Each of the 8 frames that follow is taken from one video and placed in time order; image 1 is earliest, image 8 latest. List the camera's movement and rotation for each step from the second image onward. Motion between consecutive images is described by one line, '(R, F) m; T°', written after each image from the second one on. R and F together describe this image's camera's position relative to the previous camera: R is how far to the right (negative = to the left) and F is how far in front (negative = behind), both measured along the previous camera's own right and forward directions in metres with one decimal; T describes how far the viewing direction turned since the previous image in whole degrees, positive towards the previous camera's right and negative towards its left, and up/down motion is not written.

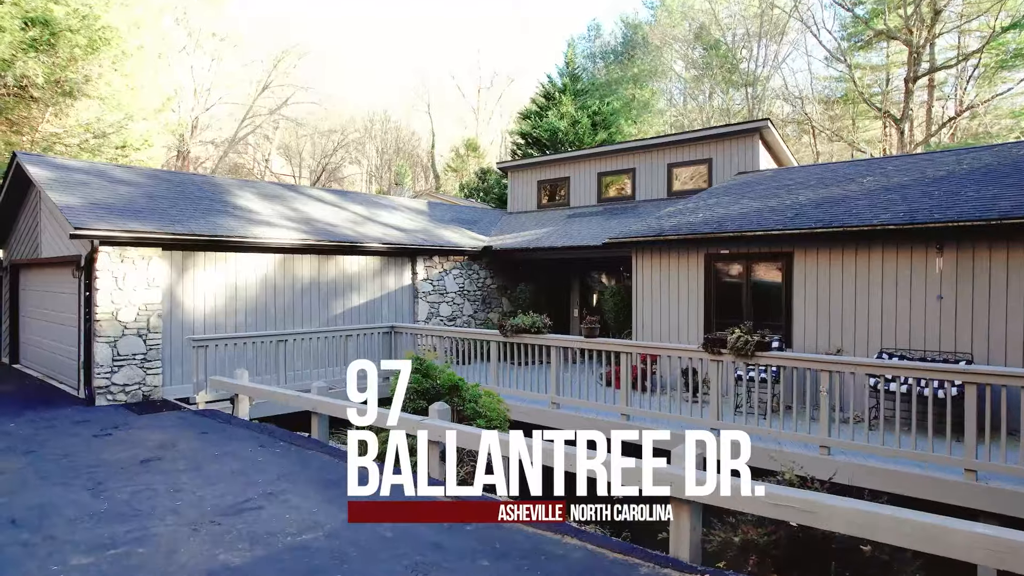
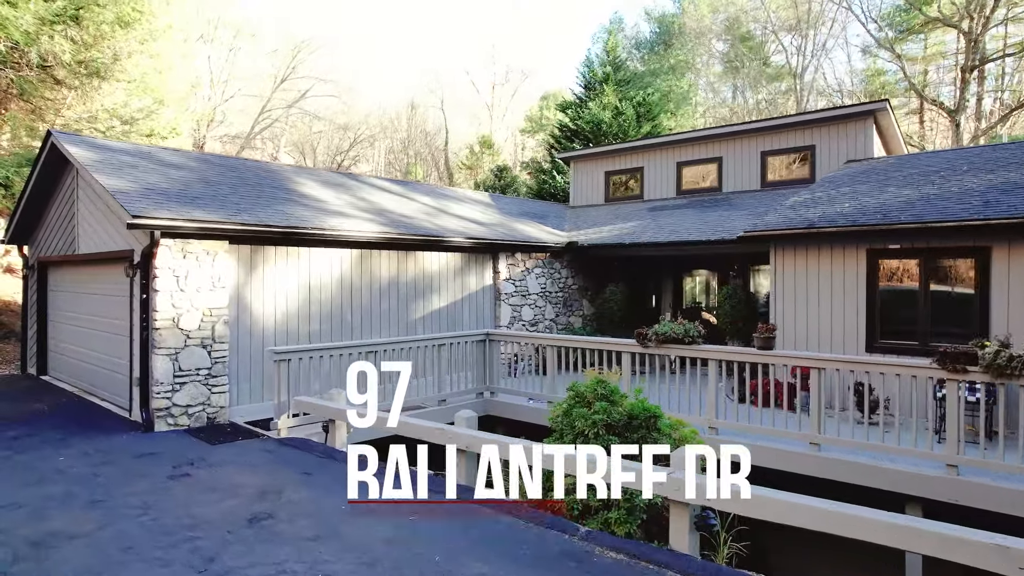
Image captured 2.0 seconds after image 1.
(-1.5, +1.3) m; 0°
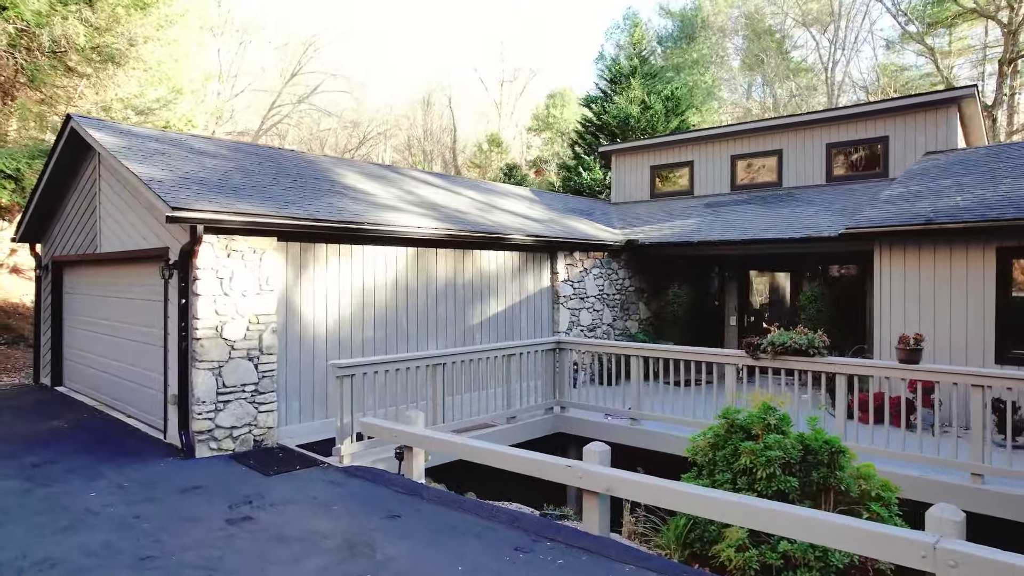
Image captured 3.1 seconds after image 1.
(-0.8, +0.9) m; 0°
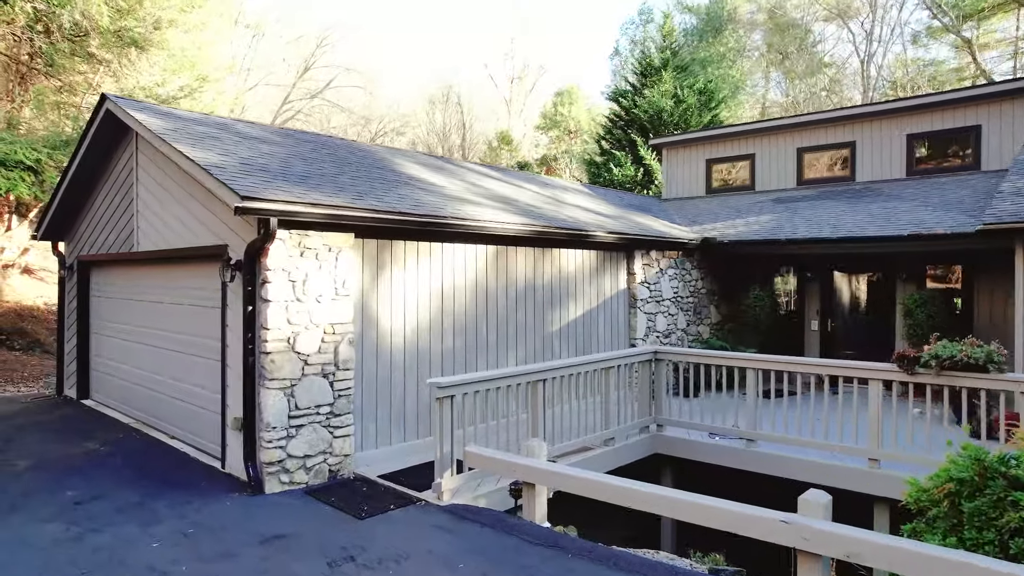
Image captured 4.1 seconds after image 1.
(-0.9, +0.9) m; 0°
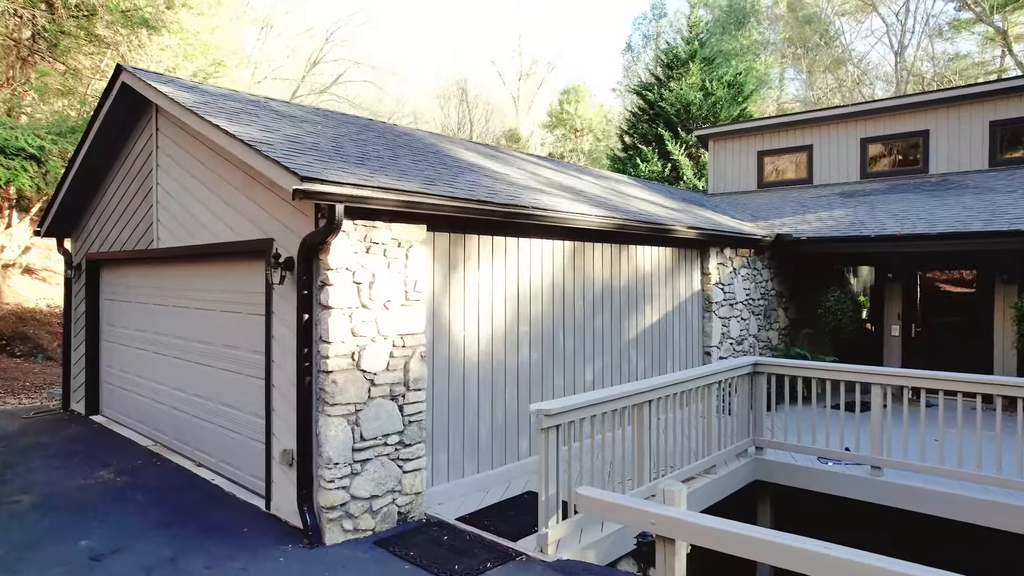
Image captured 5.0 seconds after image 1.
(-0.7, +0.9) m; 0°
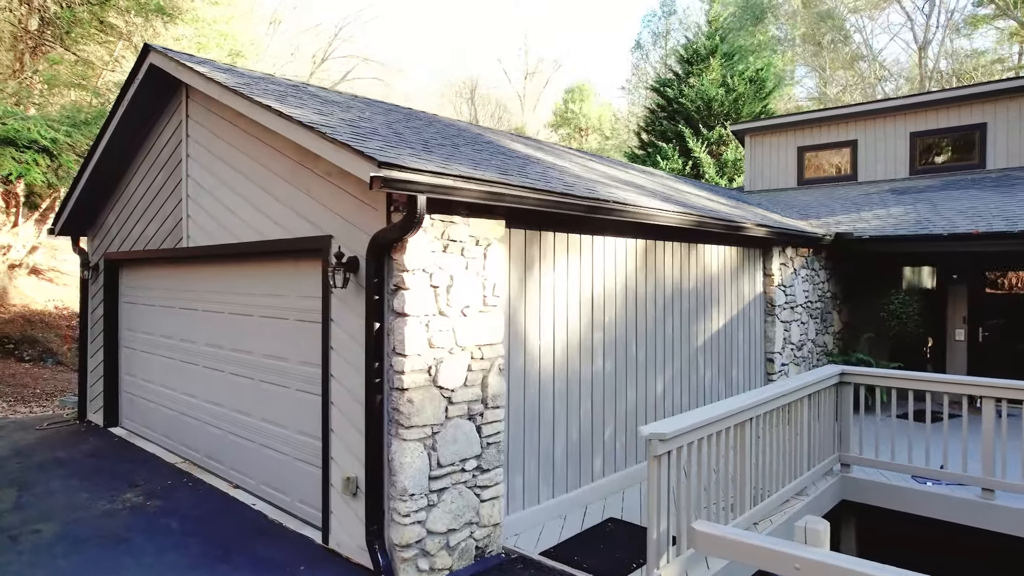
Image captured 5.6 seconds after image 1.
(-0.5, +0.5) m; 0°
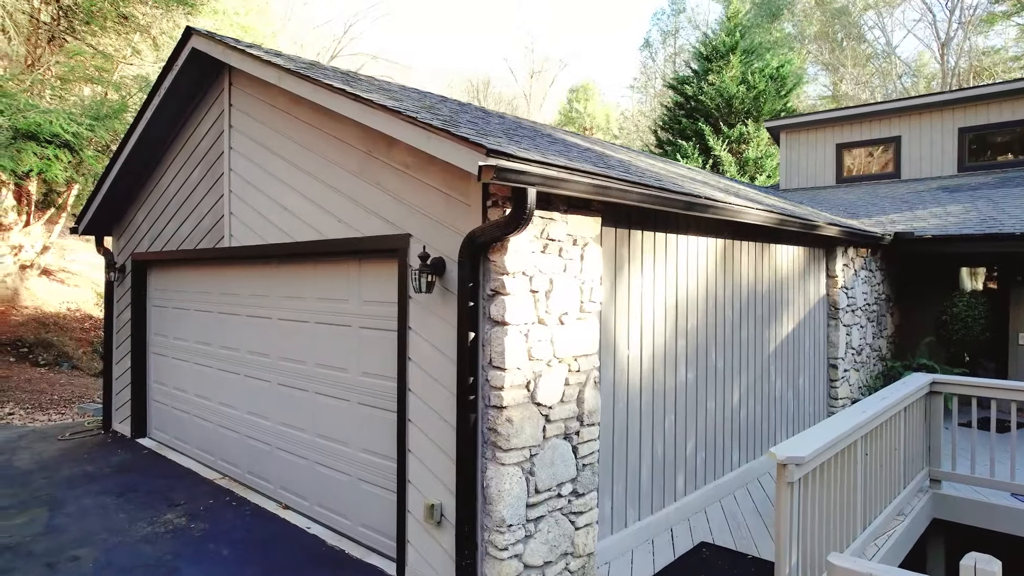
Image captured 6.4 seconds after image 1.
(-0.5, +0.4) m; 0°
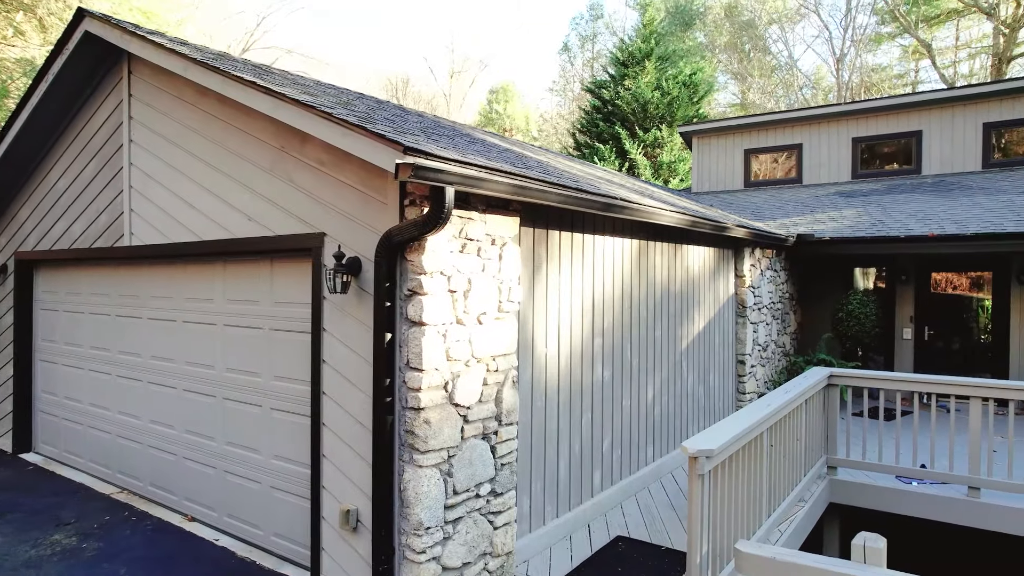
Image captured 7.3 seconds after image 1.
(0.0, 0.0) m; +7°
